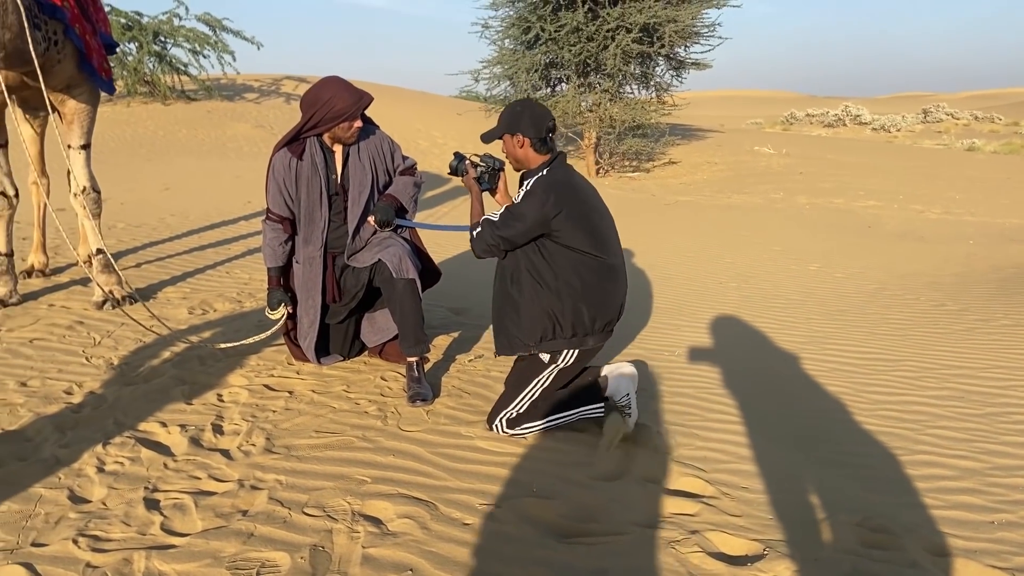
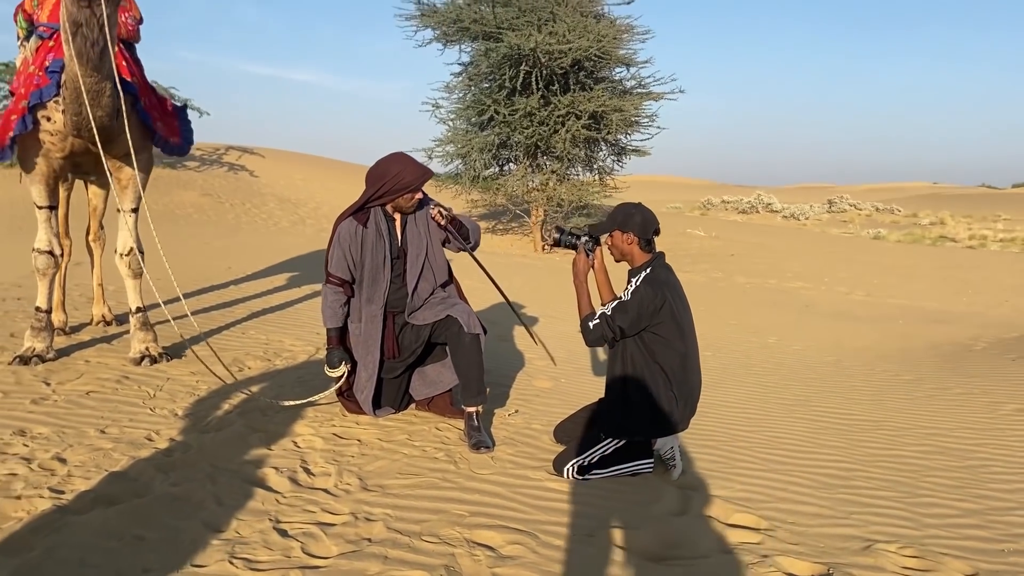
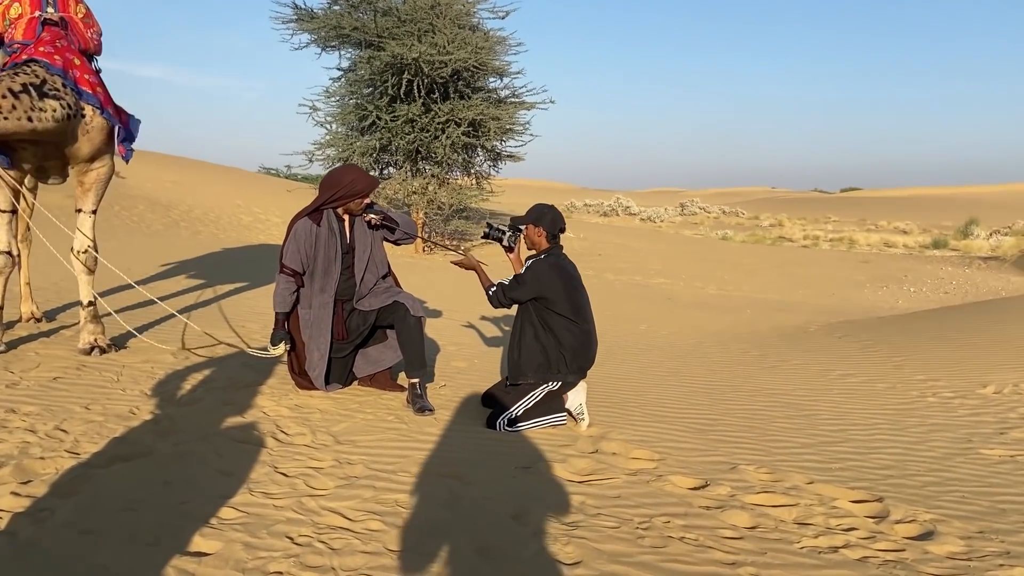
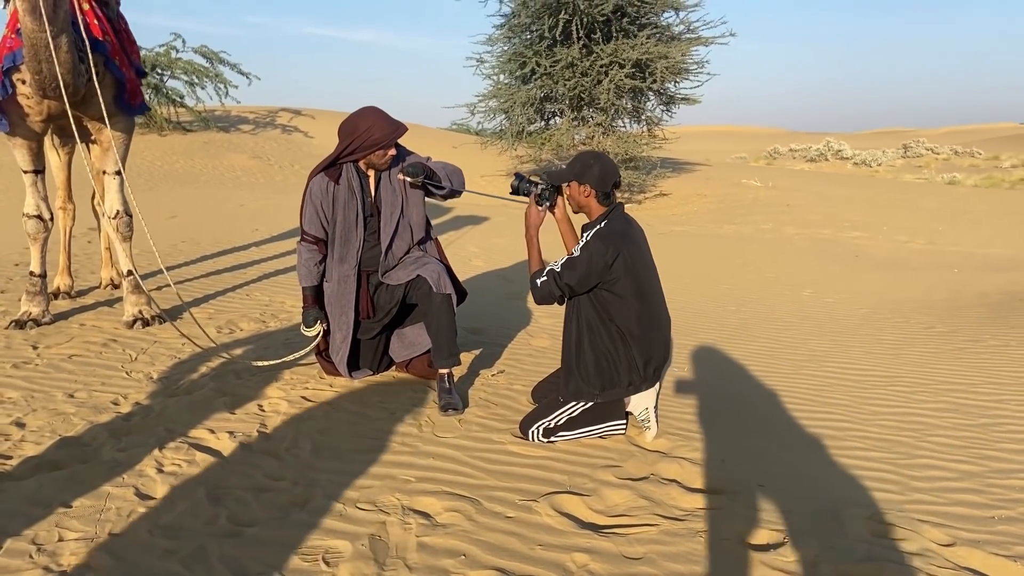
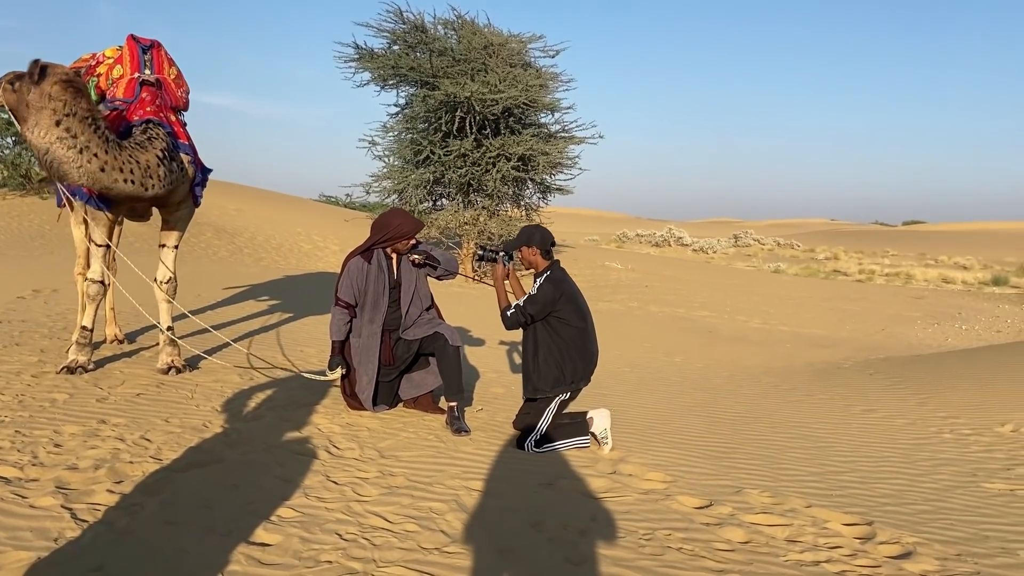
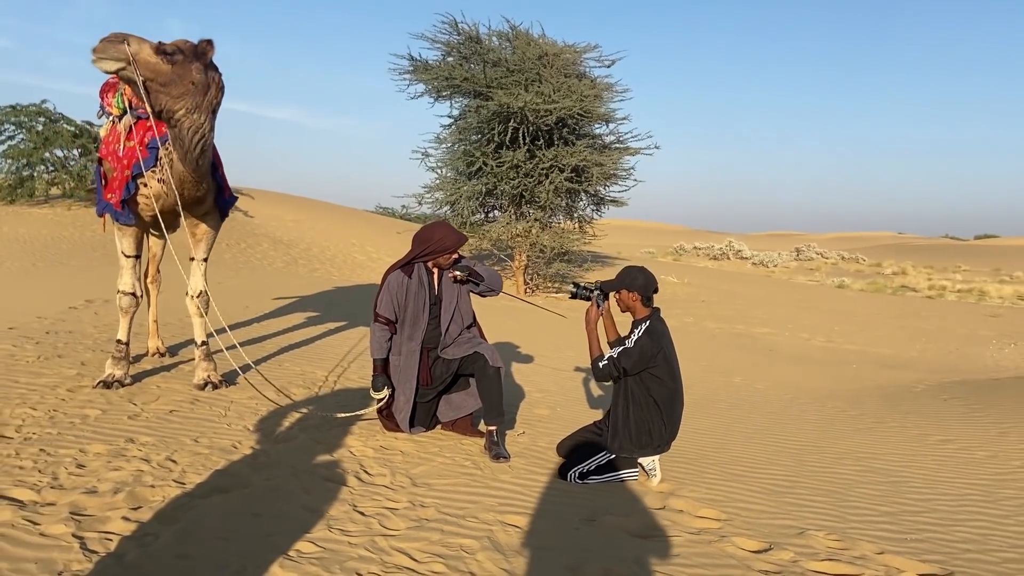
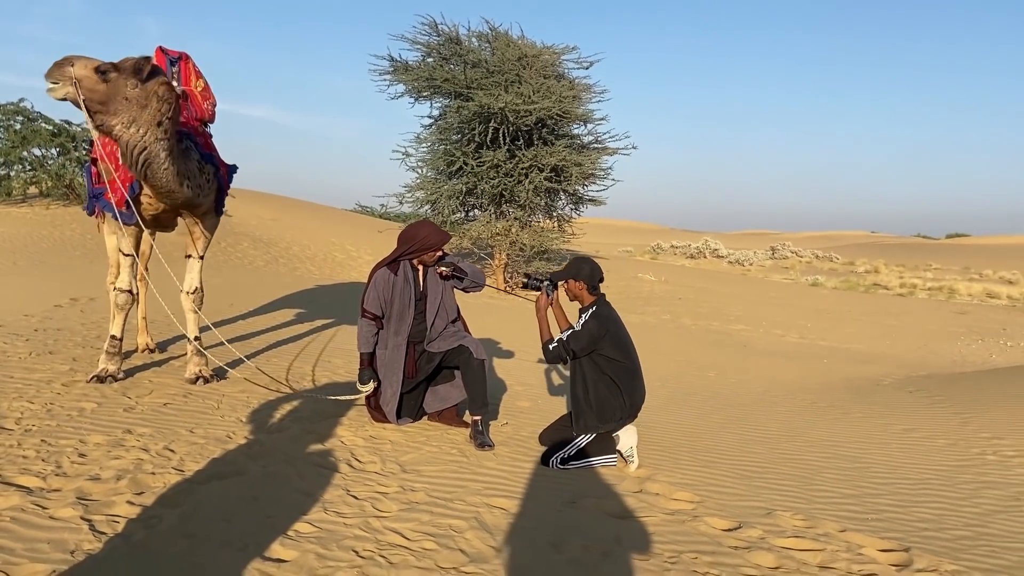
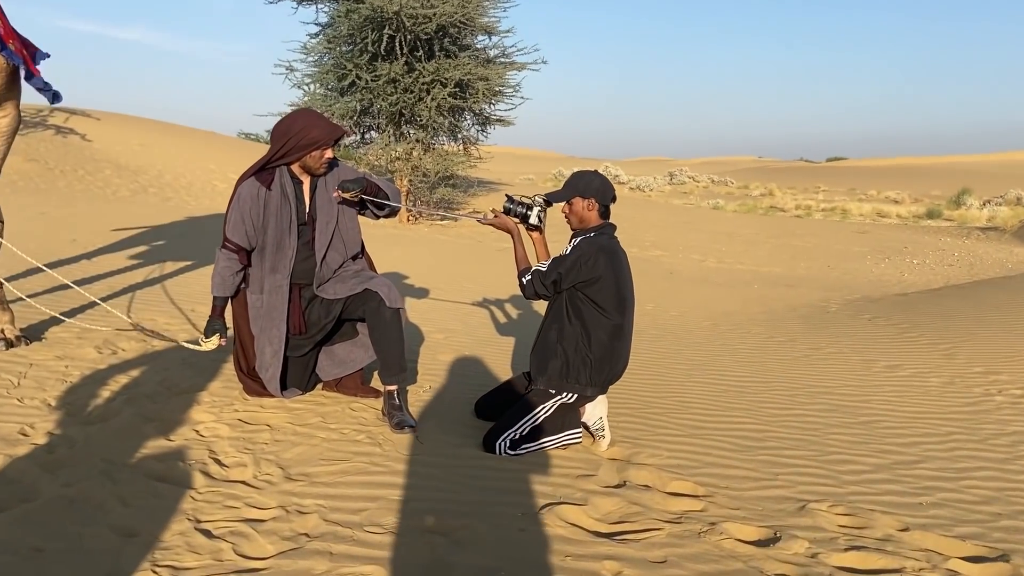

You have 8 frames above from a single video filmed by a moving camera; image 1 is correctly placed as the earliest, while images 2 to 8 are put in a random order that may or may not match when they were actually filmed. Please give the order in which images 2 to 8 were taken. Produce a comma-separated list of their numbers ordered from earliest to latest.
4, 2, 6, 7, 5, 3, 8
